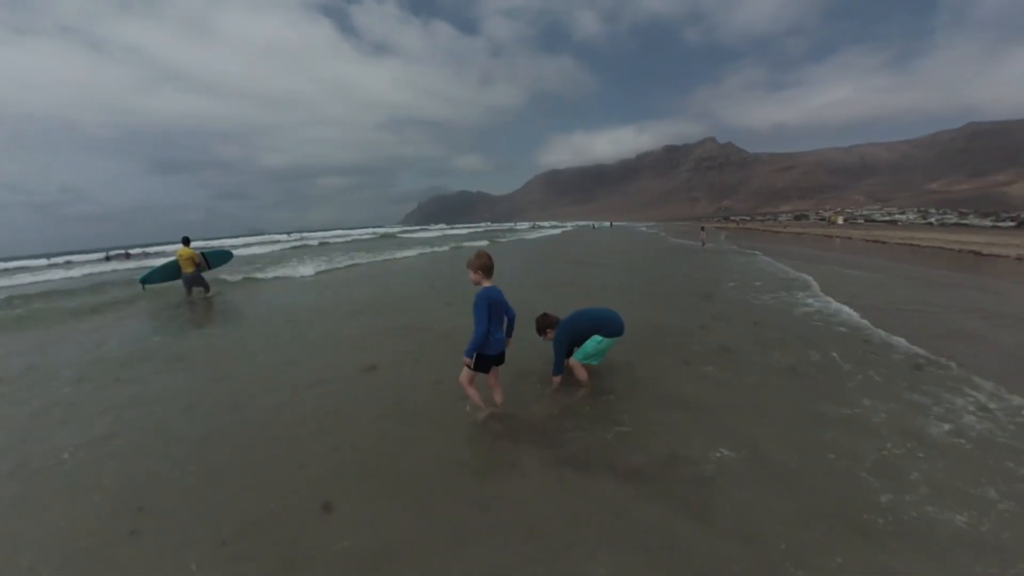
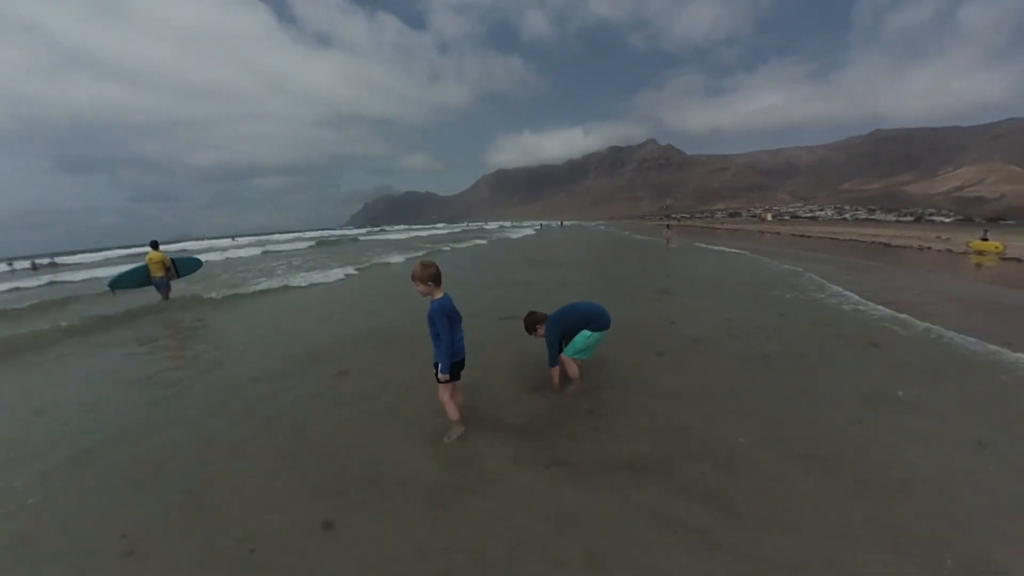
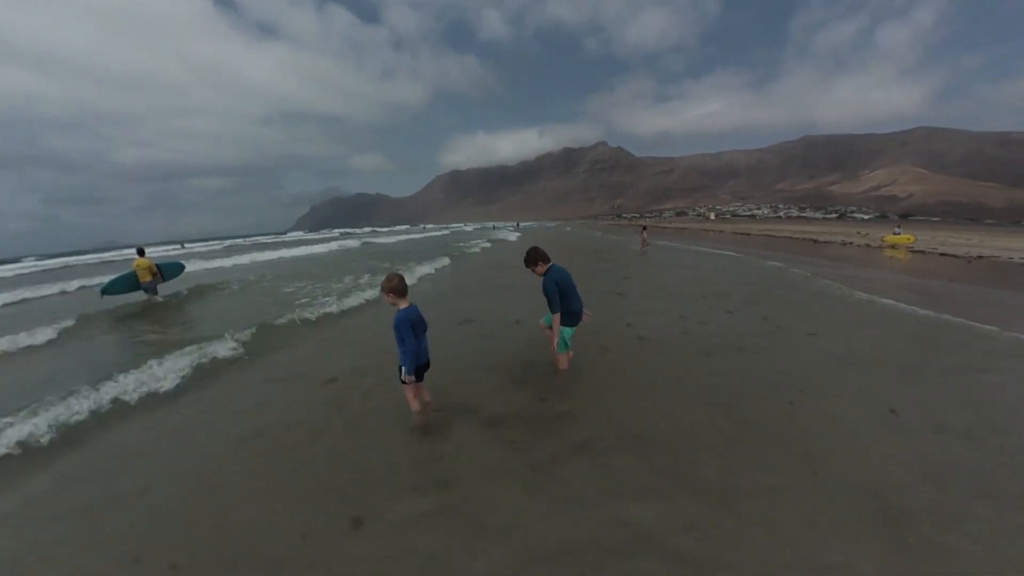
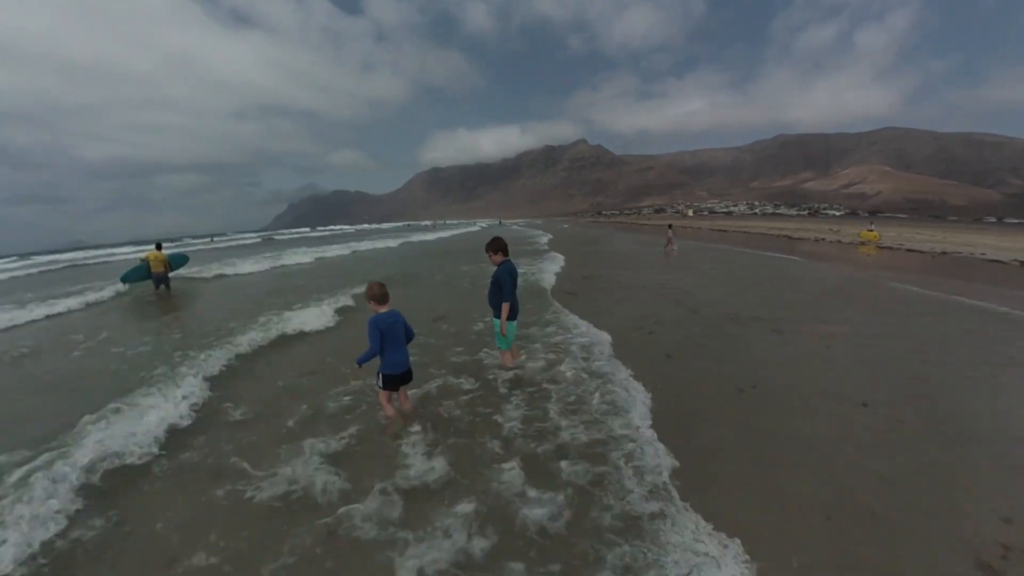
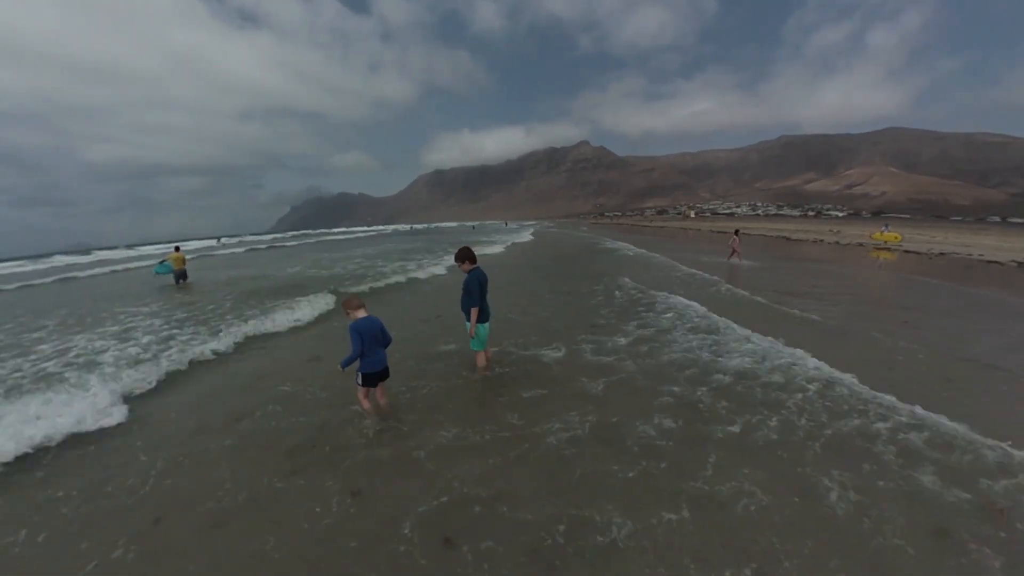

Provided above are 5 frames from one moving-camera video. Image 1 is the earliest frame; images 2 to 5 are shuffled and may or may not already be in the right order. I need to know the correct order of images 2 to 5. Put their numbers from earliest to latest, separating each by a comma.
2, 3, 4, 5
